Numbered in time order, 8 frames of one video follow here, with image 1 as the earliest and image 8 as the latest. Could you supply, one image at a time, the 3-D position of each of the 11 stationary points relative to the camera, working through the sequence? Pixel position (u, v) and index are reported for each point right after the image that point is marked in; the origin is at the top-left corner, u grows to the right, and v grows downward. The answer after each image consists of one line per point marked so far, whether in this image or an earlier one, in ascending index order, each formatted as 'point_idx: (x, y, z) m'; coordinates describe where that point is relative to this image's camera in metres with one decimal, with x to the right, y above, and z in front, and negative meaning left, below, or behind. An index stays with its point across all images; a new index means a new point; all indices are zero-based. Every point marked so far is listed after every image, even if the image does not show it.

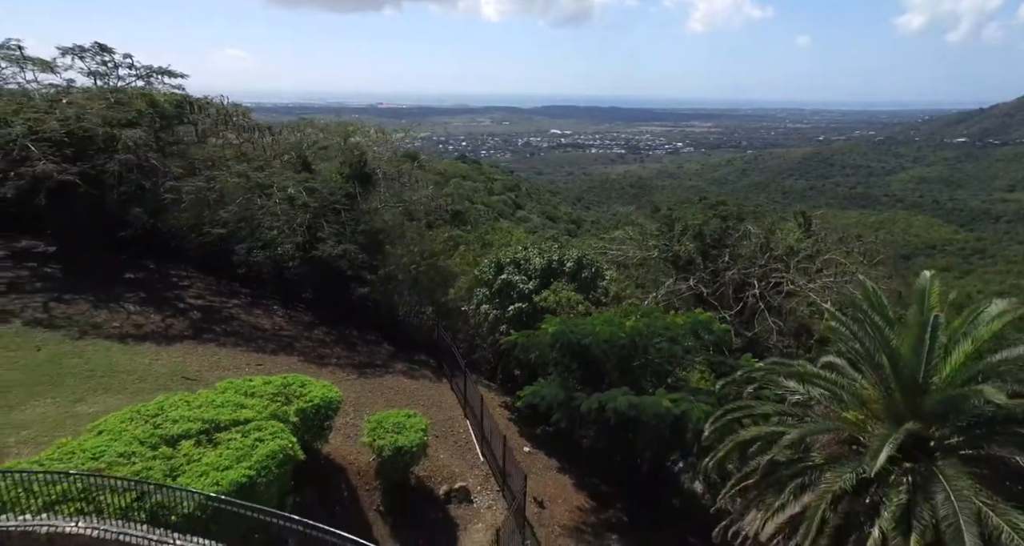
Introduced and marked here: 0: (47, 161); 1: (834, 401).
0: (-13.6, +3.5, +16.1) m
1: (+4.6, -1.7, +7.4) m
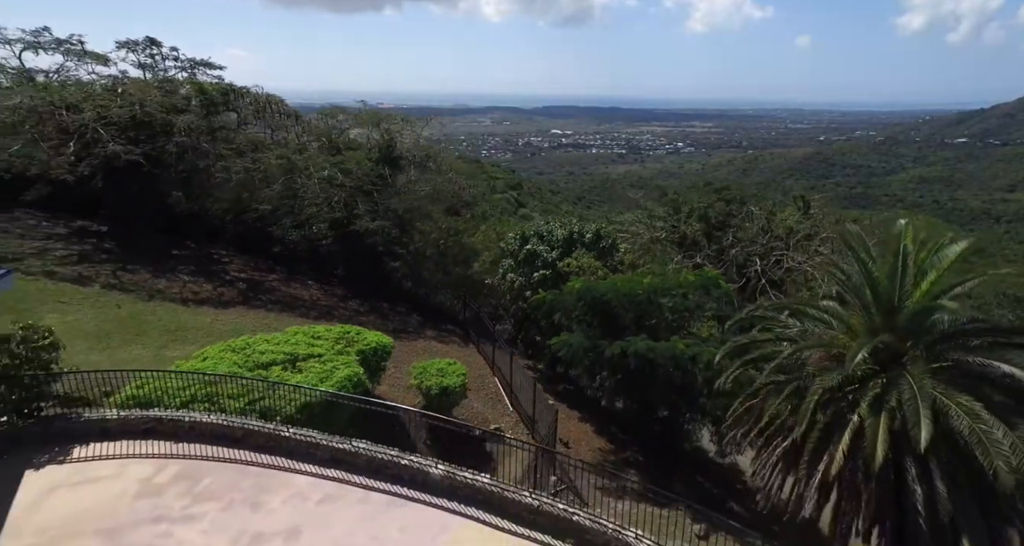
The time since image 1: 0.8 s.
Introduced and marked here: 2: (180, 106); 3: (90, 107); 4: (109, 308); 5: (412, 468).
0: (-12.9, +4.4, +17.6) m
1: (+5.3, -0.9, +8.9) m
2: (-12.0, +6.1, +19.3) m
3: (-14.2, +5.7, +18.2) m
4: (-10.7, -0.9, +14.0) m
5: (-1.4, -2.7, +7.3) m
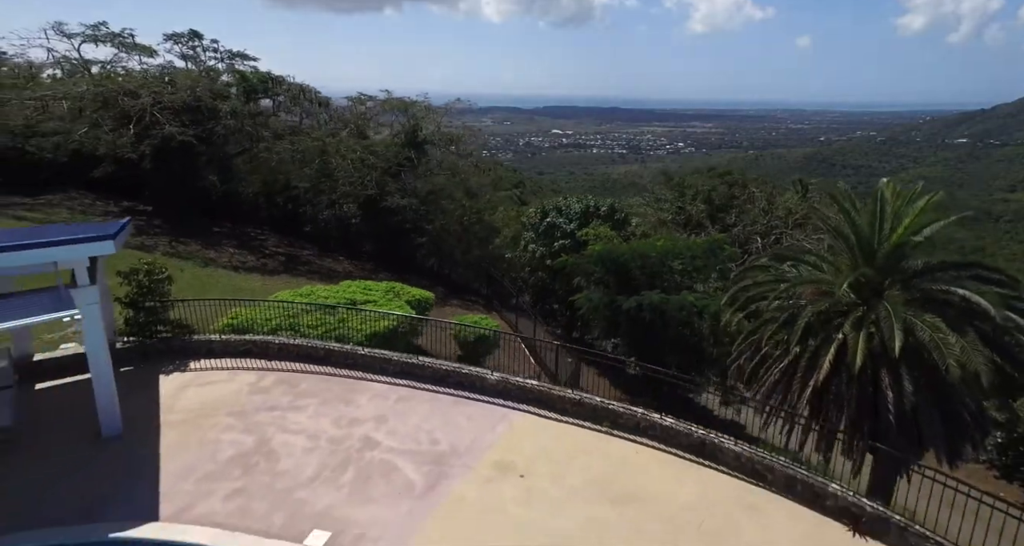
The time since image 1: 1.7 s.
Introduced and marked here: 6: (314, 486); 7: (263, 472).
0: (-12.2, +5.3, +19.2) m
1: (+6.0, +0.1, +10.4) m
2: (-11.3, +7.1, +20.9) m
3: (-13.4, +6.7, +19.8) m
4: (-9.9, +0.1, +15.5) m
5: (-0.7, -1.7, +8.8) m
6: (-2.5, -2.6, +6.7) m
7: (-3.2, -2.6, +6.9) m
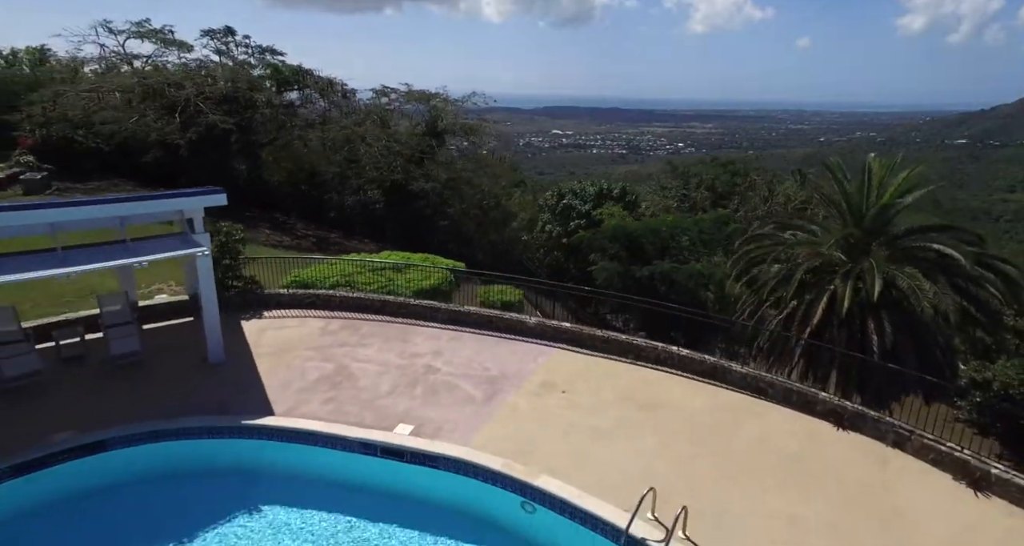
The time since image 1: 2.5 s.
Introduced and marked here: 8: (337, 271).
0: (-11.5, +6.1, +20.6) m
1: (+6.7, +0.9, +11.8) m
2: (-10.6, +7.9, +22.3) m
3: (-12.8, +7.5, +21.2) m
4: (-9.3, +0.8, +16.9) m
5: (0.0, -0.9, +10.2) m
6: (-1.8, -1.9, +8.1) m
7: (-2.5, -1.8, +8.3) m
8: (-4.0, 0.0, +11.9) m
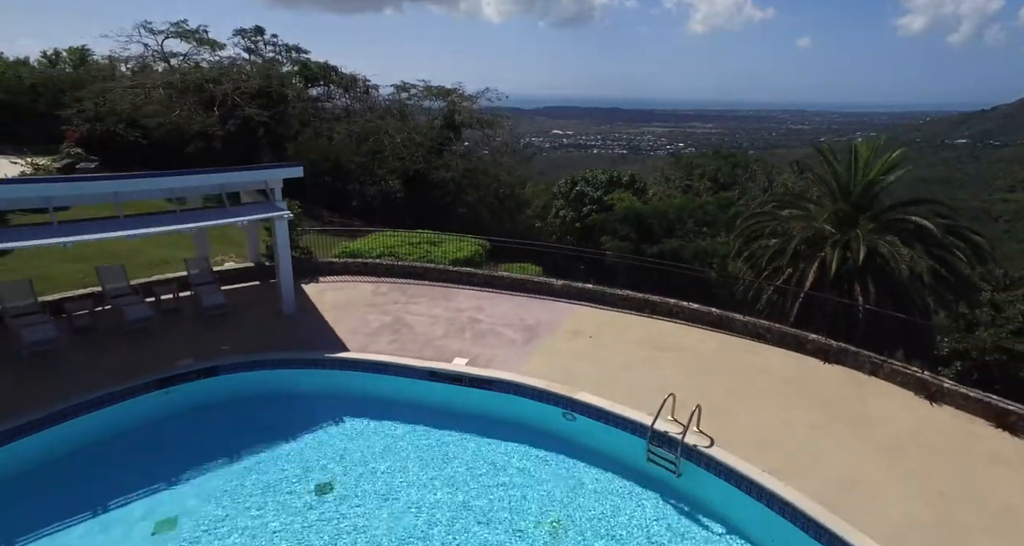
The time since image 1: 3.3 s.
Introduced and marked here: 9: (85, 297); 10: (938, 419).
0: (-10.9, +6.8, +22.0) m
1: (+7.3, +1.6, +13.2) m
2: (-10.0, +8.6, +23.7) m
3: (-12.1, +8.2, +22.6) m
4: (-8.6, +1.5, +18.3) m
5: (+0.6, -0.3, +11.6) m
6: (-1.2, -1.2, +9.5) m
7: (-1.9, -1.1, +9.7) m
8: (-3.3, +0.7, +13.3) m
9: (-7.7, -0.4, +9.6) m
10: (+5.8, -2.0, +7.3) m
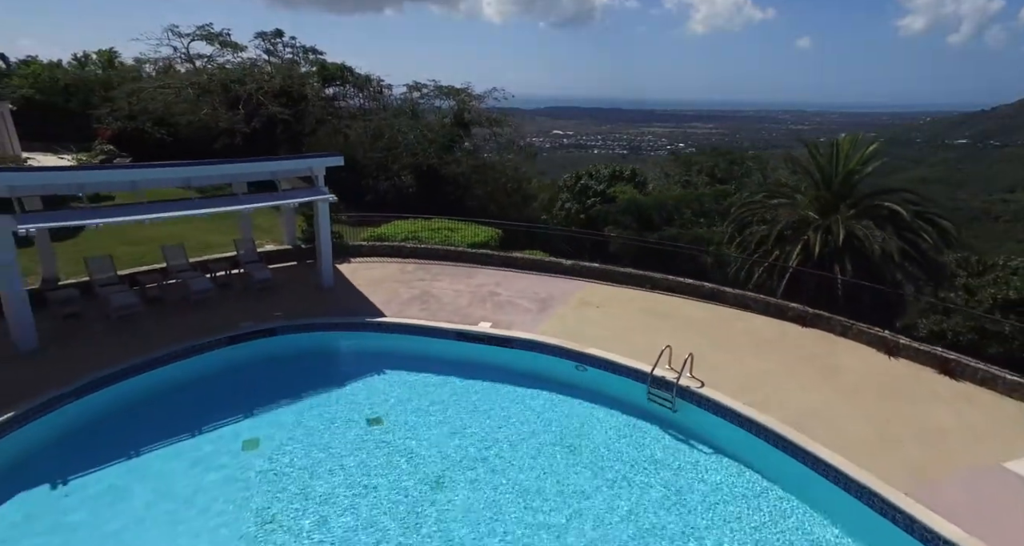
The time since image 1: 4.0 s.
0: (-10.5, +7.3, +23.2) m
1: (+7.6, +2.1, +14.4) m
2: (-9.7, +9.0, +24.9) m
3: (-11.8, +8.6, +23.8) m
4: (-8.3, +2.0, +19.6) m
5: (+0.9, +0.2, +12.8) m
6: (-0.9, -0.7, +10.7) m
7: (-1.6, -0.6, +10.9) m
8: (-3.0, +1.2, +14.6) m
9: (-7.4, 0.0, +10.9) m
10: (+6.1, -1.5, +8.5) m
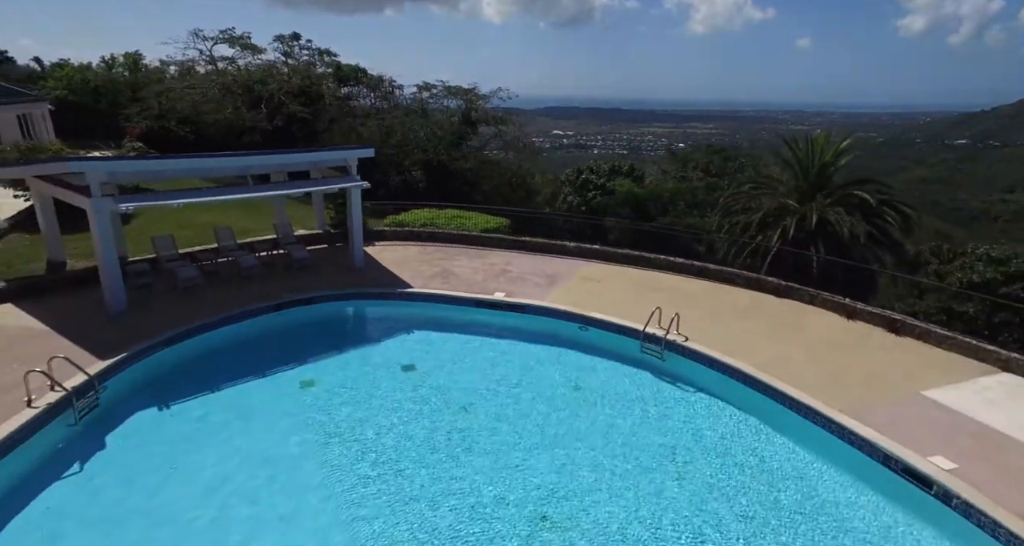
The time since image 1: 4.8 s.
0: (-10.3, +7.8, +24.7) m
1: (+7.9, +2.6, +15.9) m
2: (-9.4, +9.5, +26.4) m
3: (-11.6, +9.1, +25.3) m
4: (-8.1, +2.5, +21.0) m
5: (+1.2, +0.7, +14.3) m
6: (-0.6, -0.2, +12.2) m
7: (-1.3, -0.1, +12.4) m
8: (-2.8, +1.7, +16.1) m
9: (-7.2, +0.5, +12.4) m
10: (+6.4, -1.0, +10.0) m
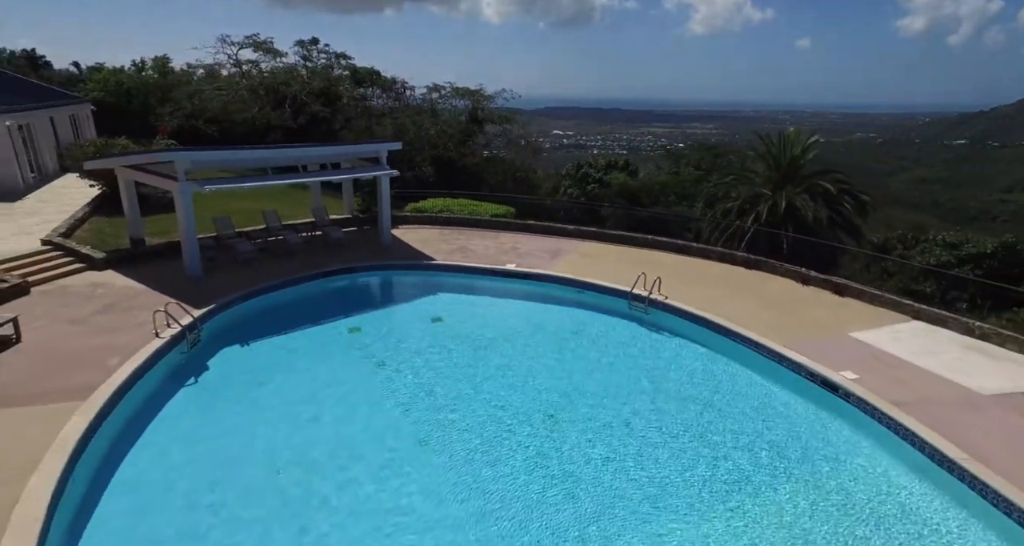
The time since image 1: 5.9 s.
0: (-10.1, +8.4, +26.7) m
1: (+8.1, +3.2, +17.9) m
2: (-9.2, +10.2, +28.4) m
3: (-11.3, +9.8, +27.3) m
4: (-7.9, +3.1, +23.0) m
5: (+1.4, +1.3, +16.3) m
6: (-0.4, +0.4, +14.2) m
7: (-1.1, +0.5, +14.4) m
8: (-2.5, +2.3, +18.1) m
9: (-7.0, +1.1, +14.4) m
10: (+6.6, -0.4, +12.0) m
